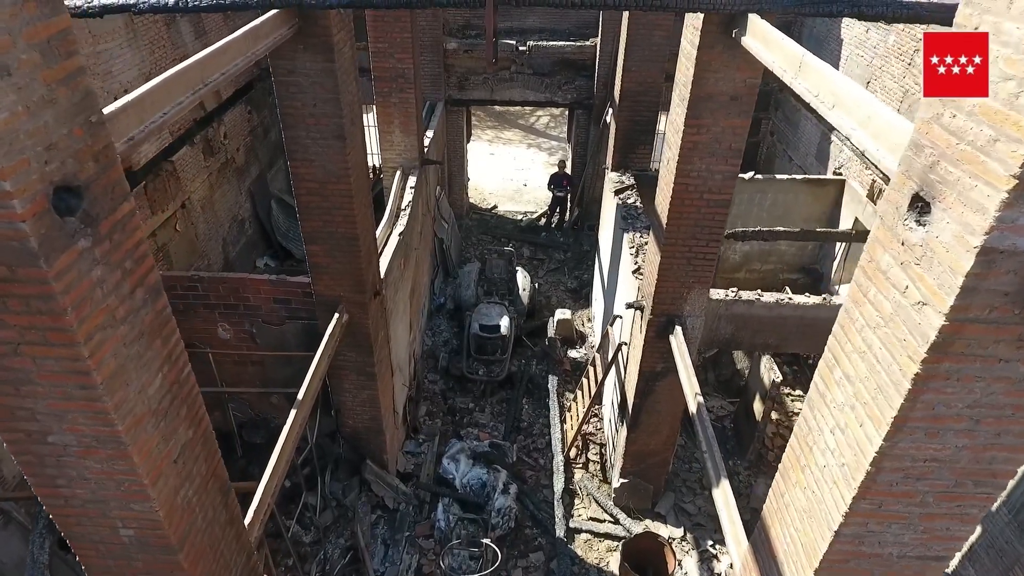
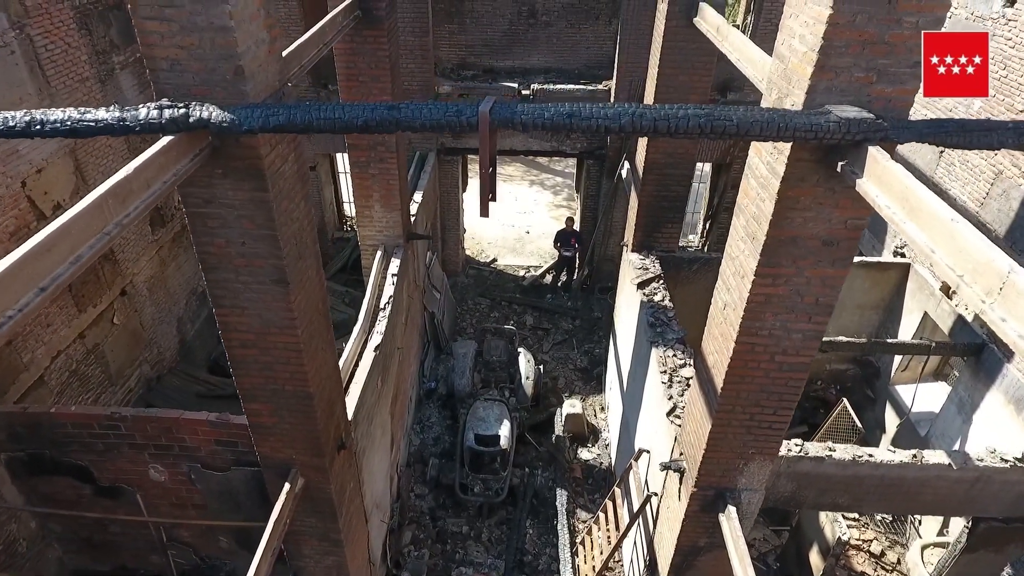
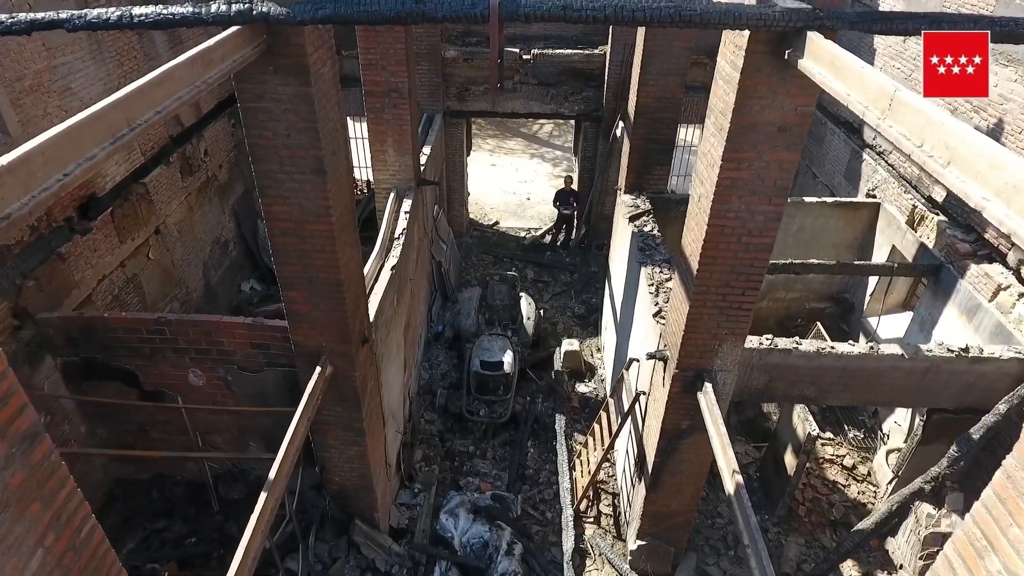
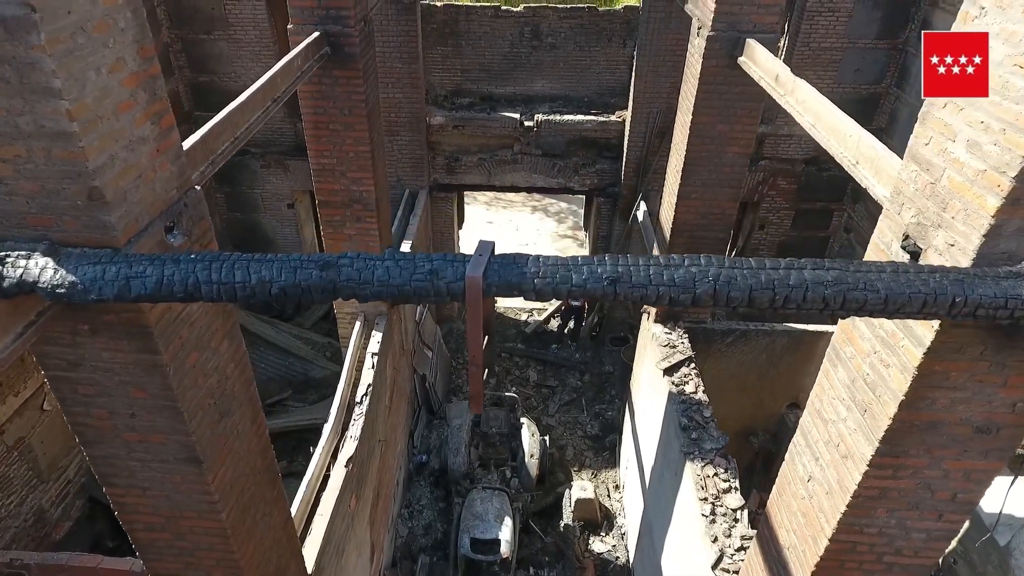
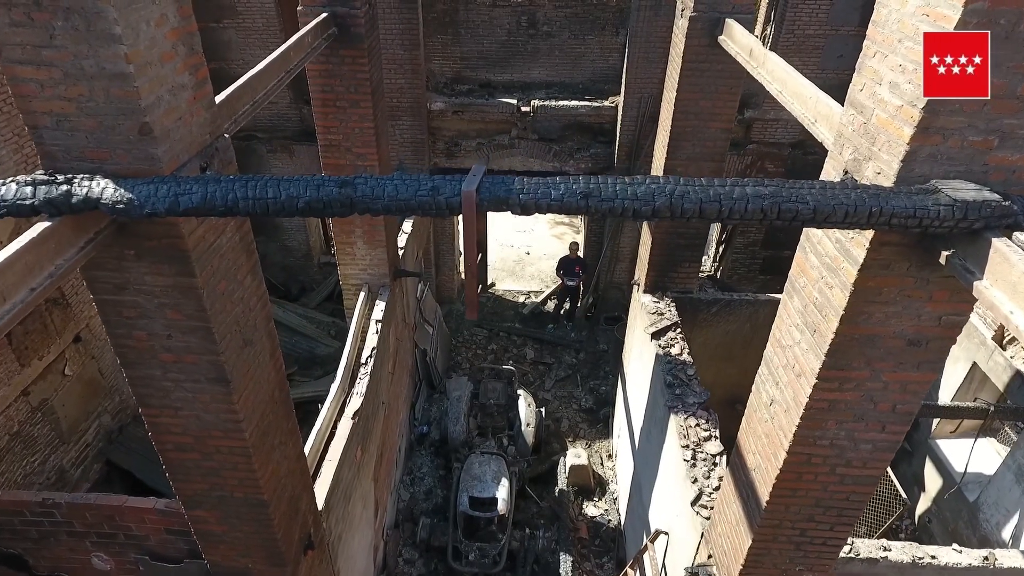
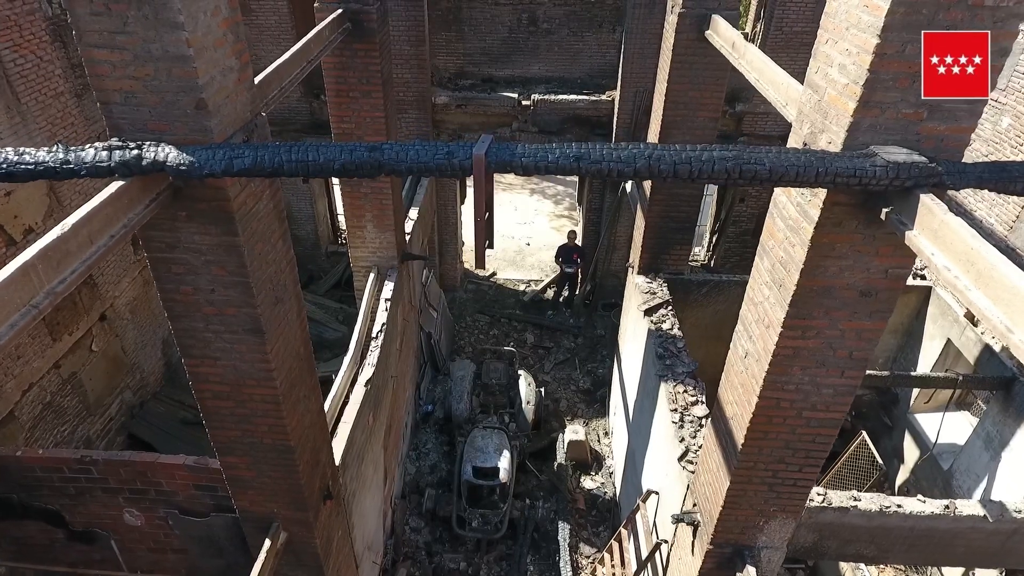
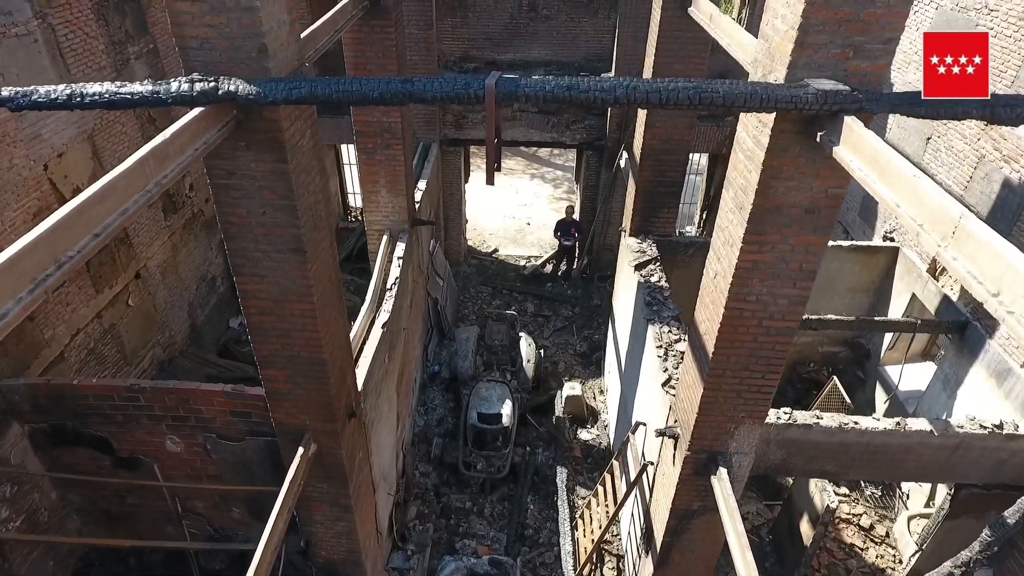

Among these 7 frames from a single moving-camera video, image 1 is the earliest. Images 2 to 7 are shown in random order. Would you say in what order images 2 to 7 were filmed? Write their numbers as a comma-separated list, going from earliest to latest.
3, 7, 2, 6, 5, 4
